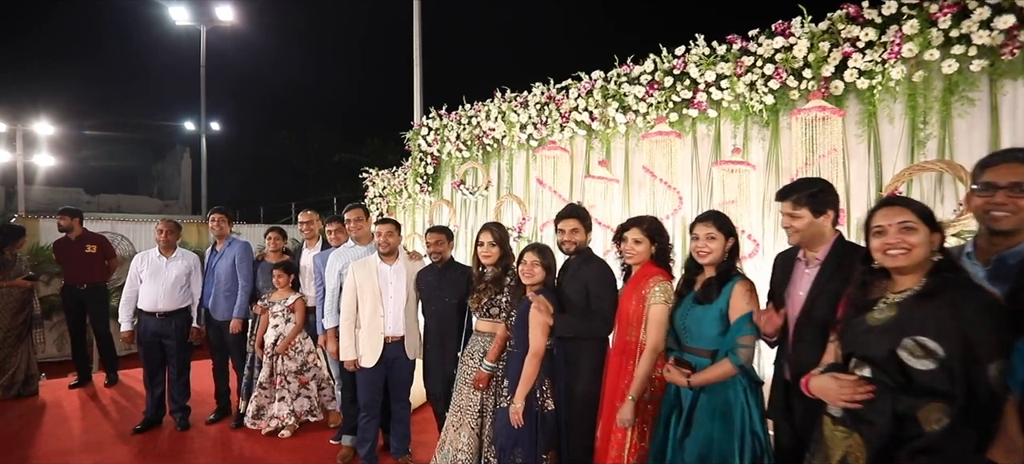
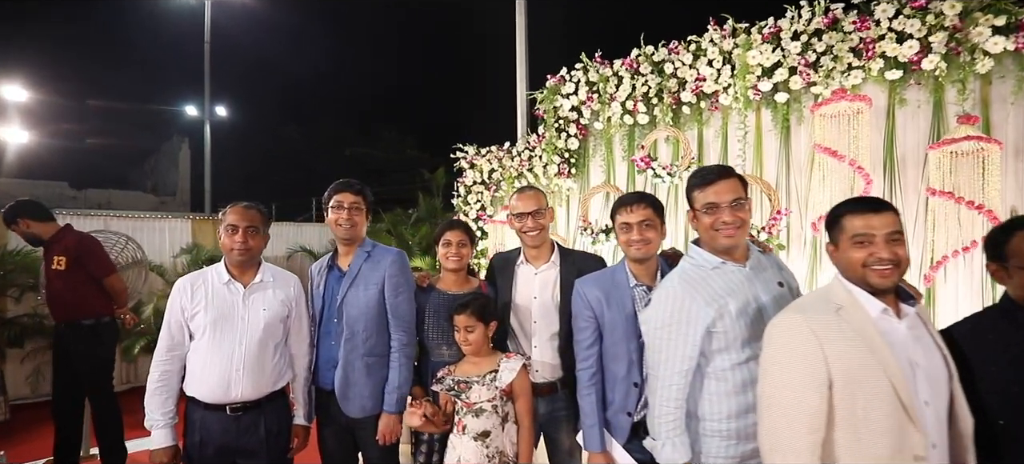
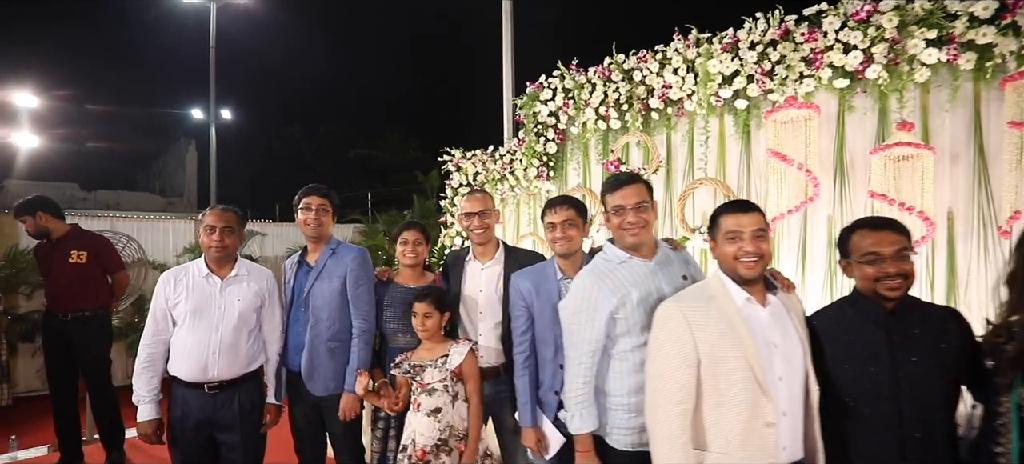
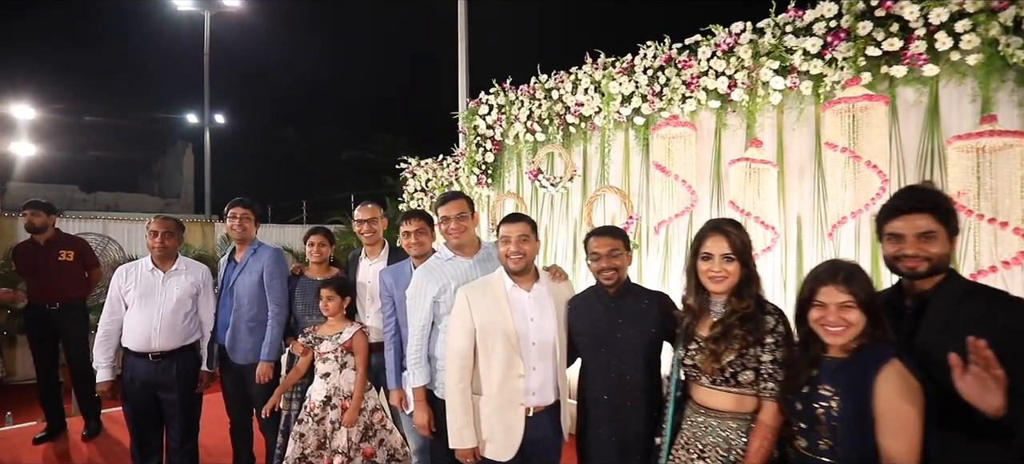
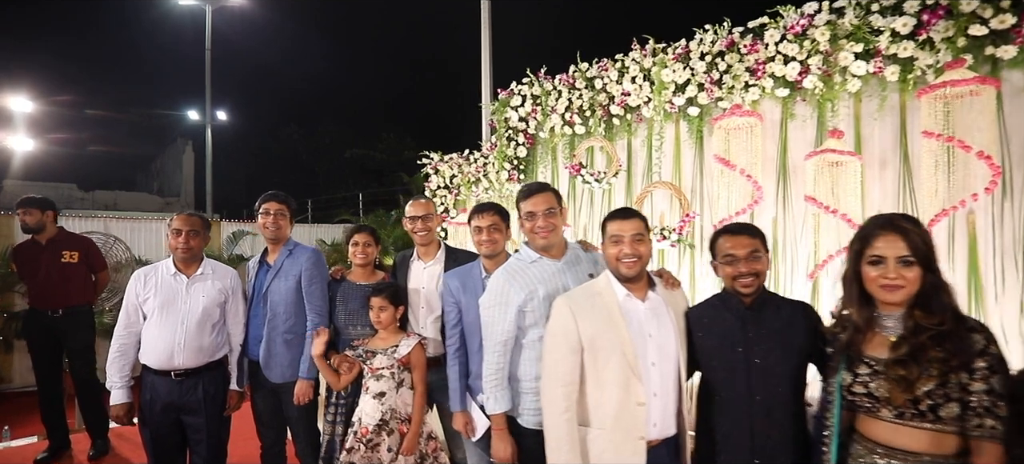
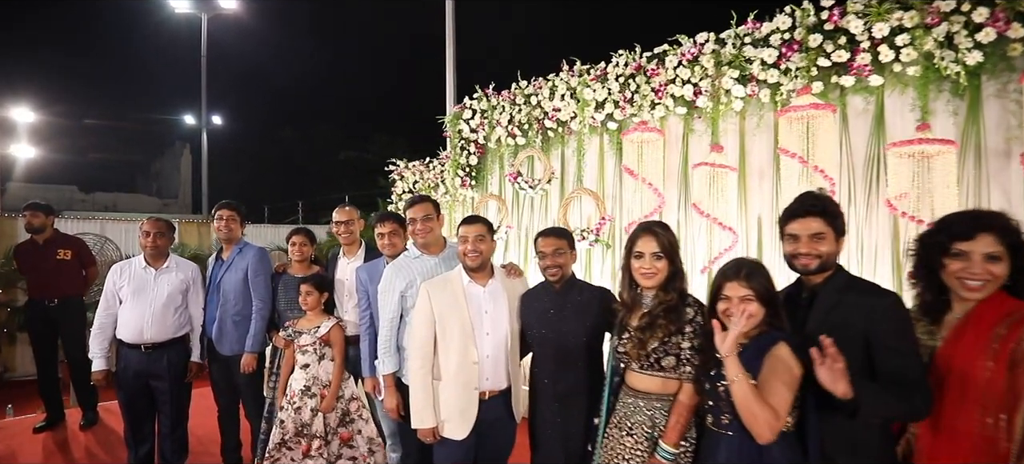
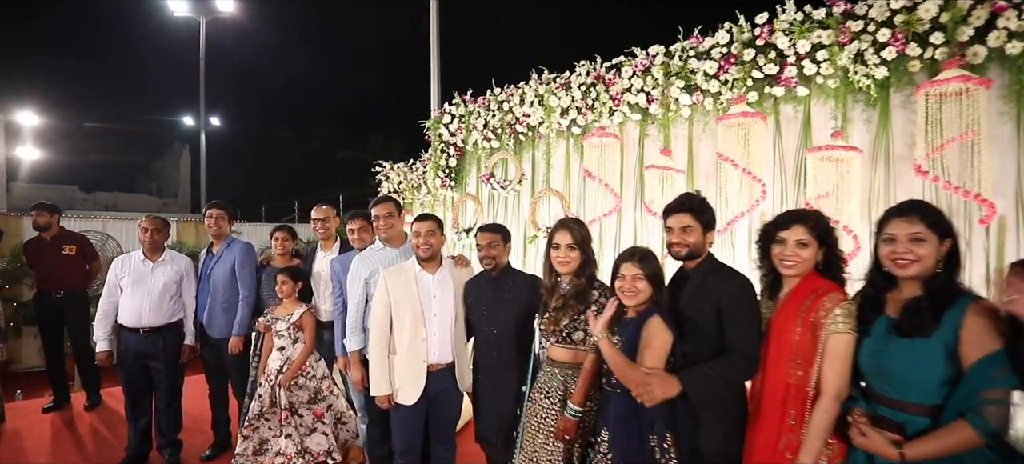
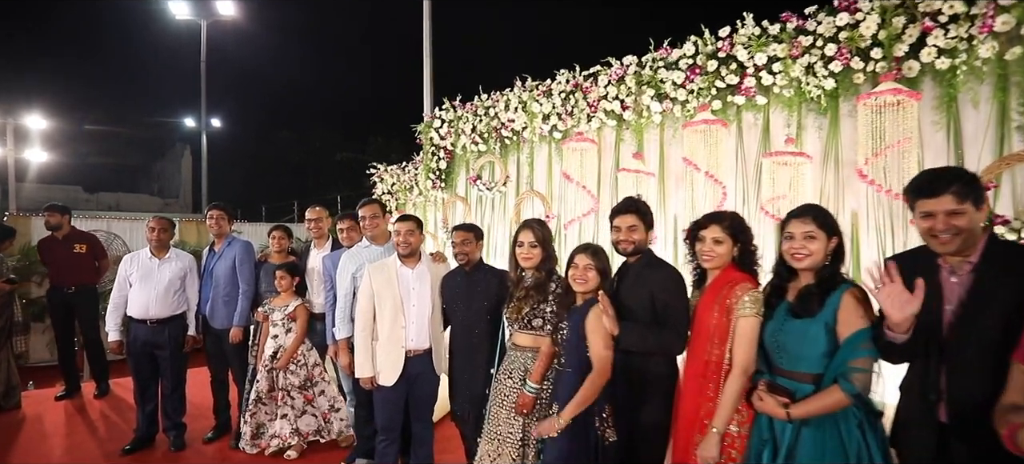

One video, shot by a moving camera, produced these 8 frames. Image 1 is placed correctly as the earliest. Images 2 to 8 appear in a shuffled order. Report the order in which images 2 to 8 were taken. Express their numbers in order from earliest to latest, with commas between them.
8, 7, 6, 4, 5, 3, 2
